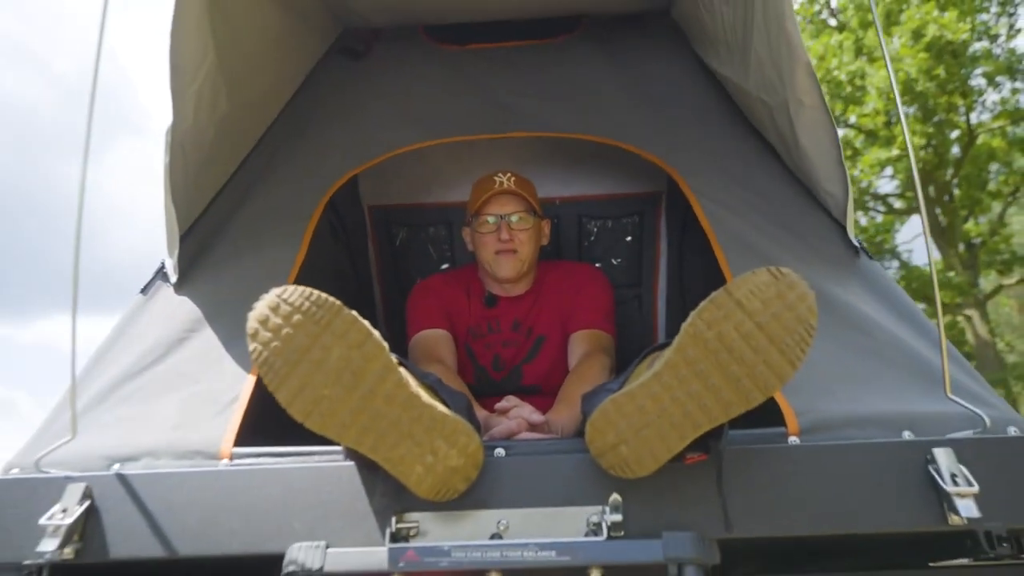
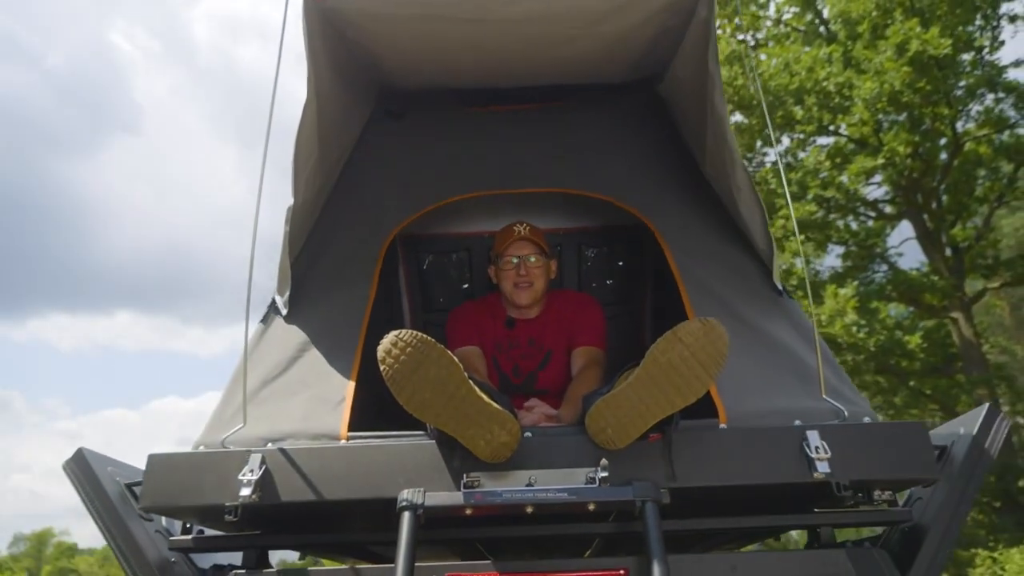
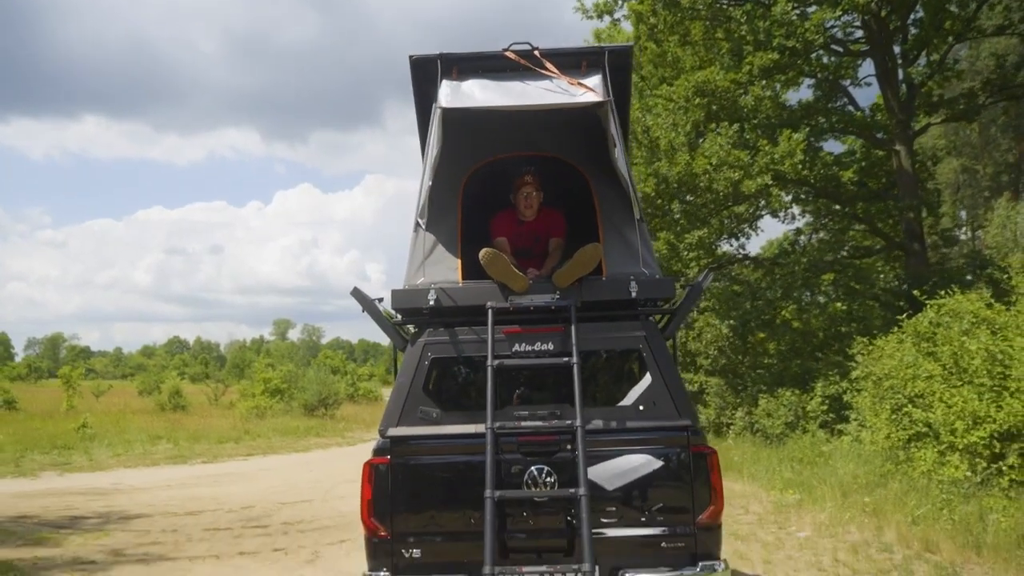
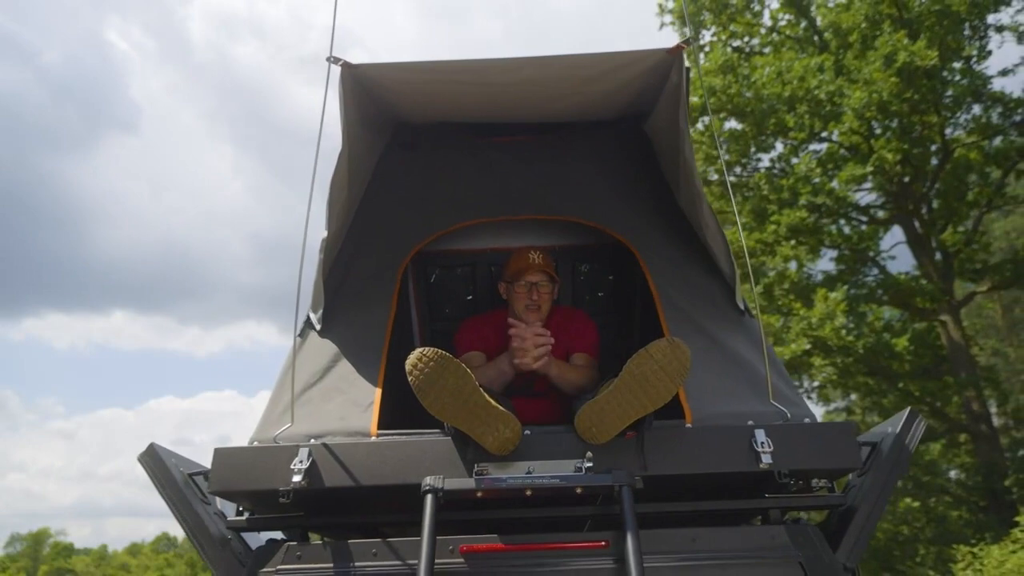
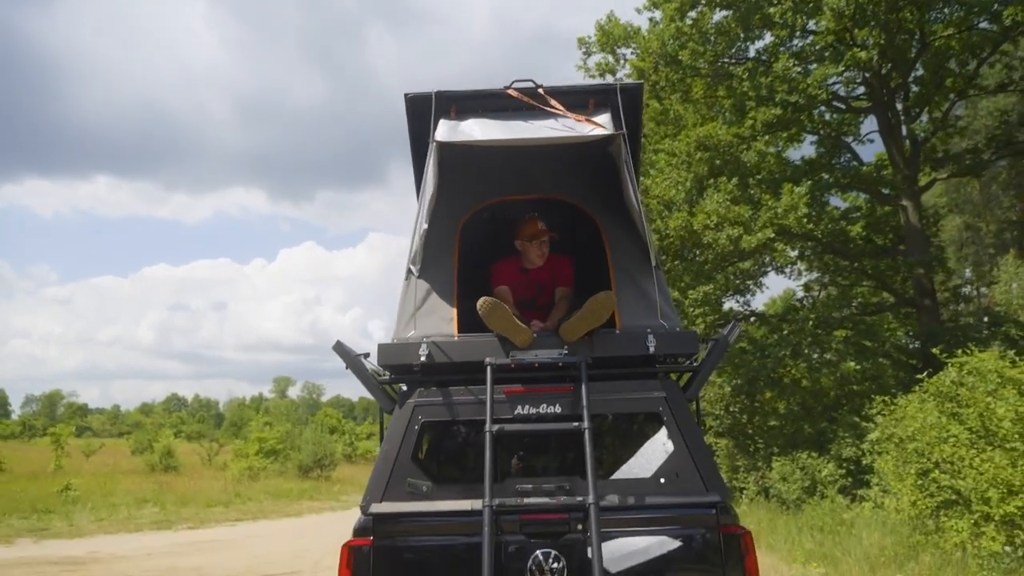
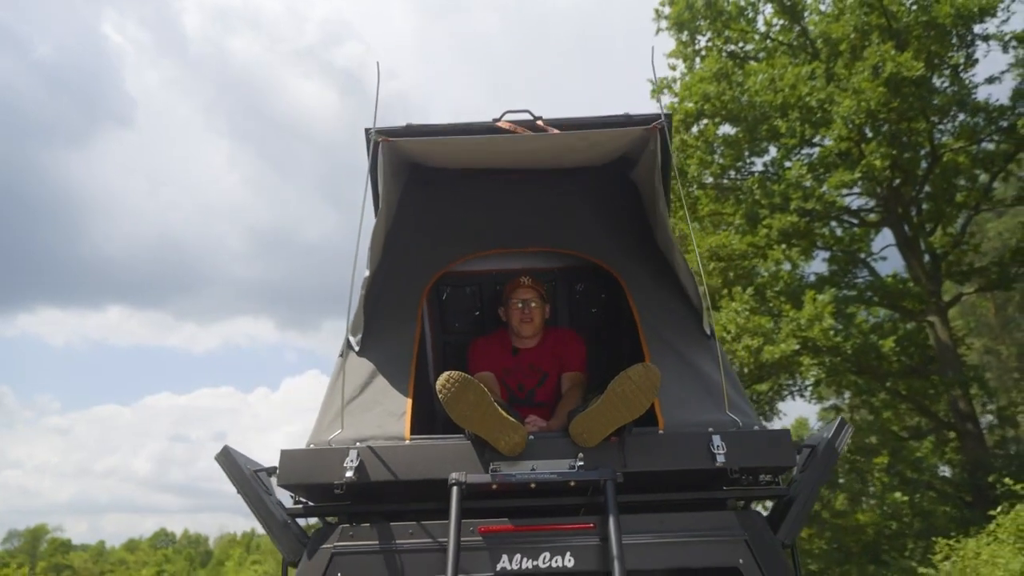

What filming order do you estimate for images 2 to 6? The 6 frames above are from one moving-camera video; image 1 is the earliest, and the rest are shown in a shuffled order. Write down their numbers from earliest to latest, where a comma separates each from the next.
2, 4, 6, 5, 3
